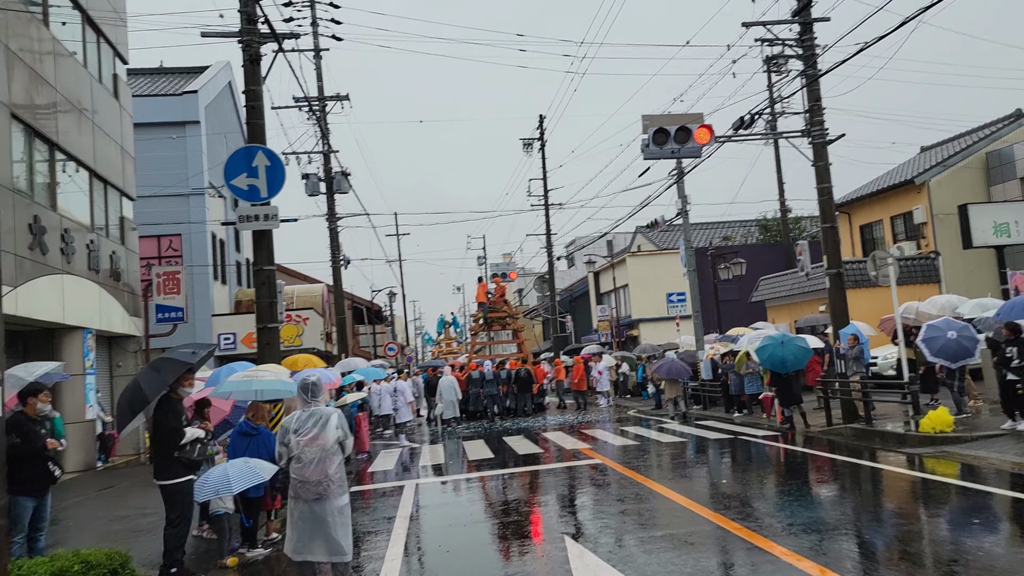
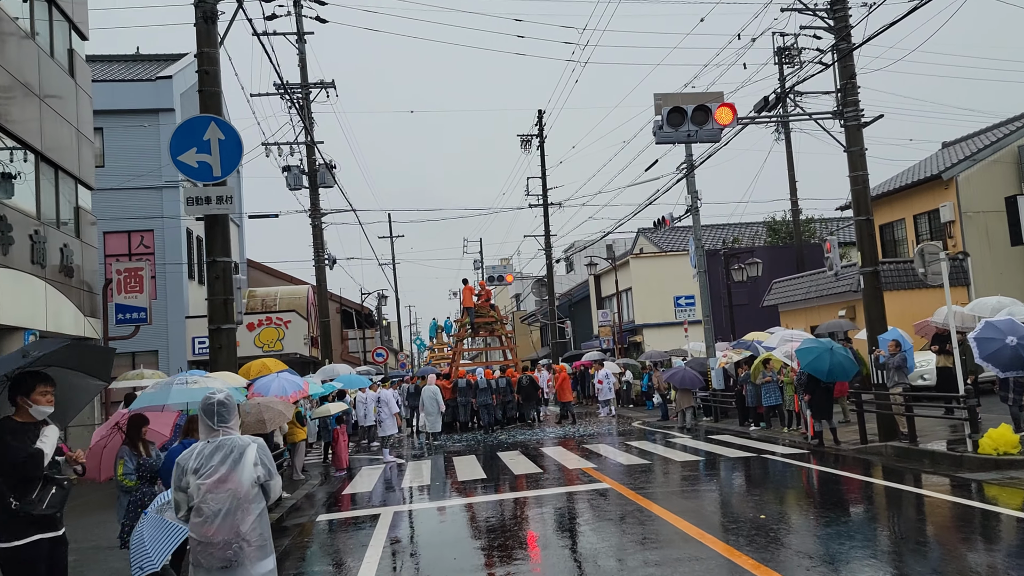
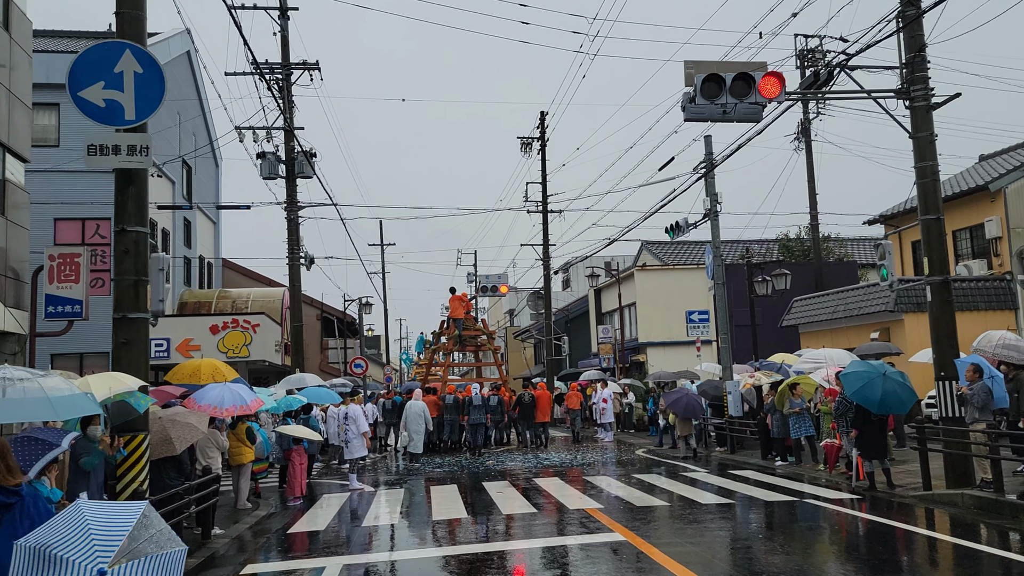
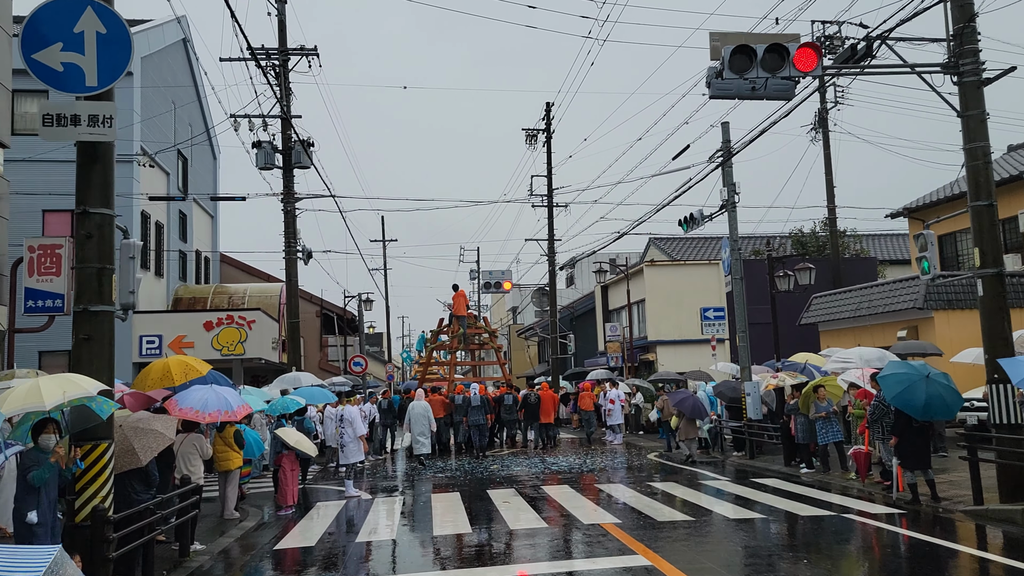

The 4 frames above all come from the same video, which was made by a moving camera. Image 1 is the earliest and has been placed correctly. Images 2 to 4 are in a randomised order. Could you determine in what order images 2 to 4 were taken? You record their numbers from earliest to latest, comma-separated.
2, 3, 4
